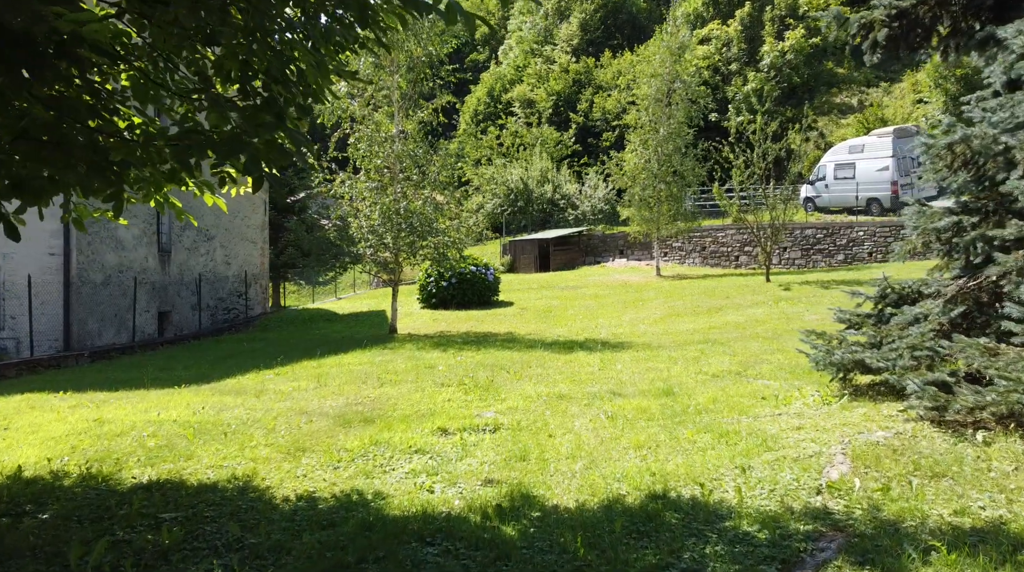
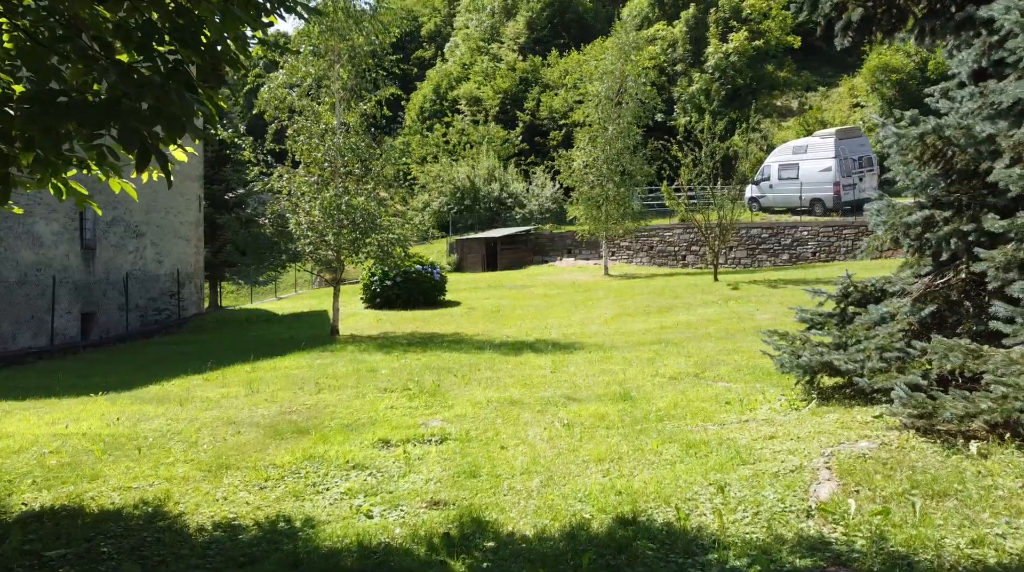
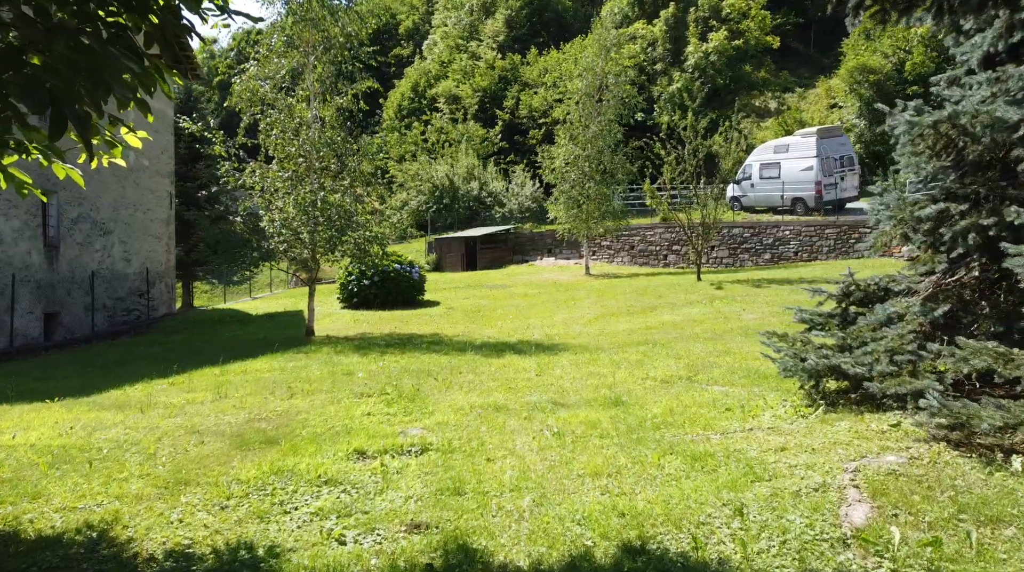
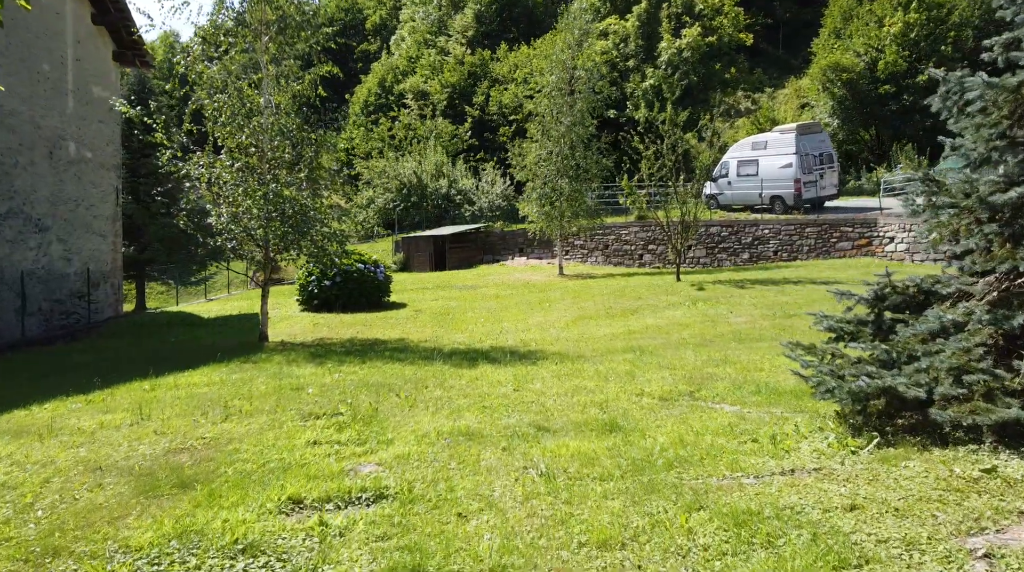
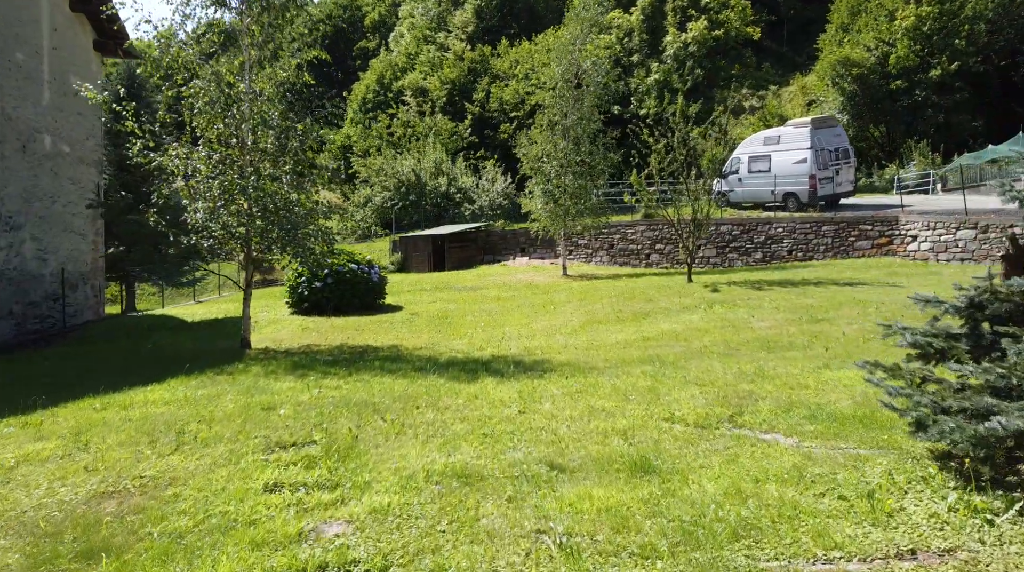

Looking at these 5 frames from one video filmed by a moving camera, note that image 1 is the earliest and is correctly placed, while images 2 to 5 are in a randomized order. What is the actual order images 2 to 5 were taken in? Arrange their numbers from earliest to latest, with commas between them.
2, 3, 4, 5
